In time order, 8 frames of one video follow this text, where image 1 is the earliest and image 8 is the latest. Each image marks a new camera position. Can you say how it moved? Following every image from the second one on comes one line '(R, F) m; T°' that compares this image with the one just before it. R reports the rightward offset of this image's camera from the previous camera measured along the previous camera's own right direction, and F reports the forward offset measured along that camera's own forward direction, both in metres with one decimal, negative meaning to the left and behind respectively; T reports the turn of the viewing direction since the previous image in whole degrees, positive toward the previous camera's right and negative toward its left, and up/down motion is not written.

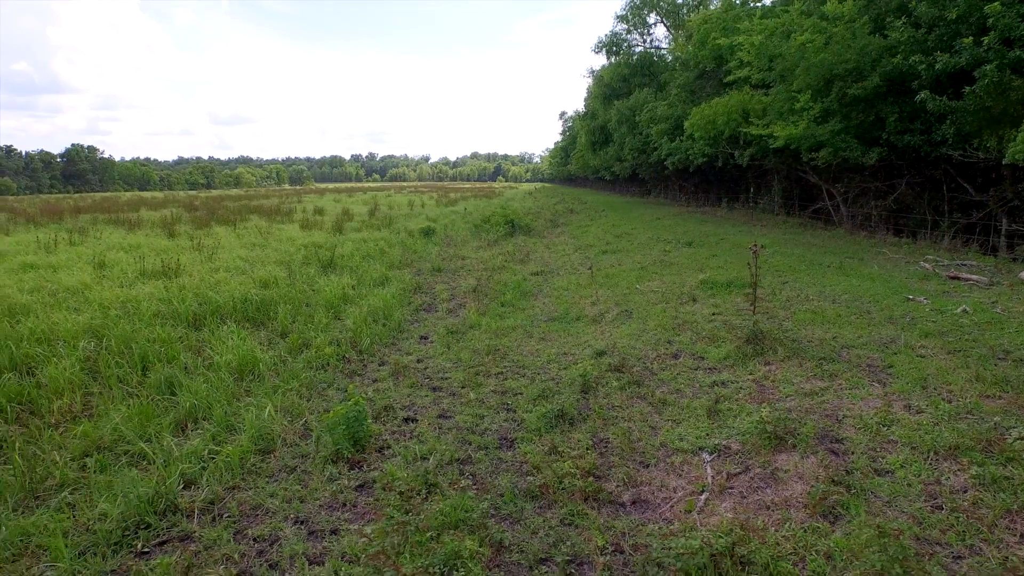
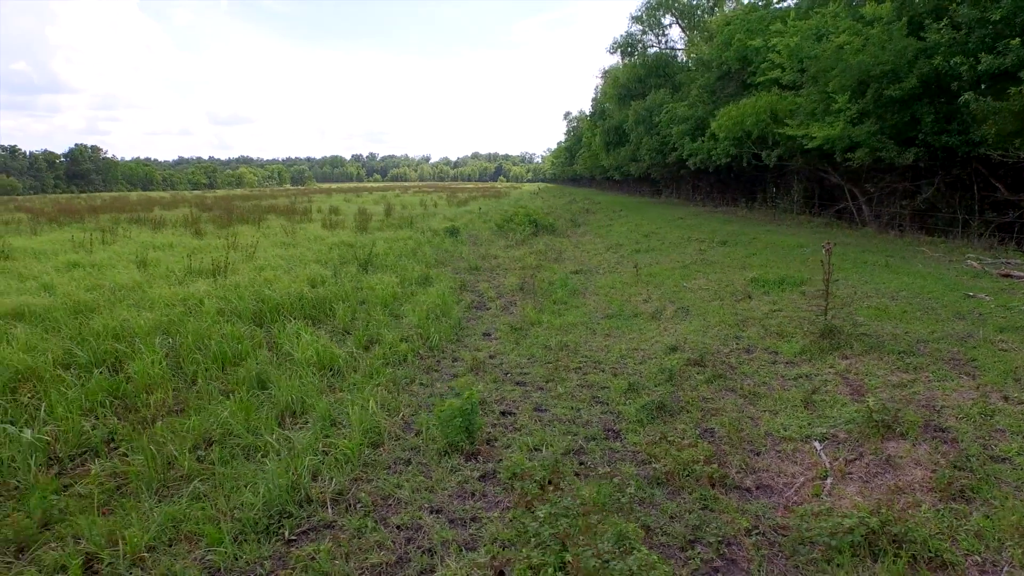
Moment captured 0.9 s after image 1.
(-0.5, -0.1) m; 0°
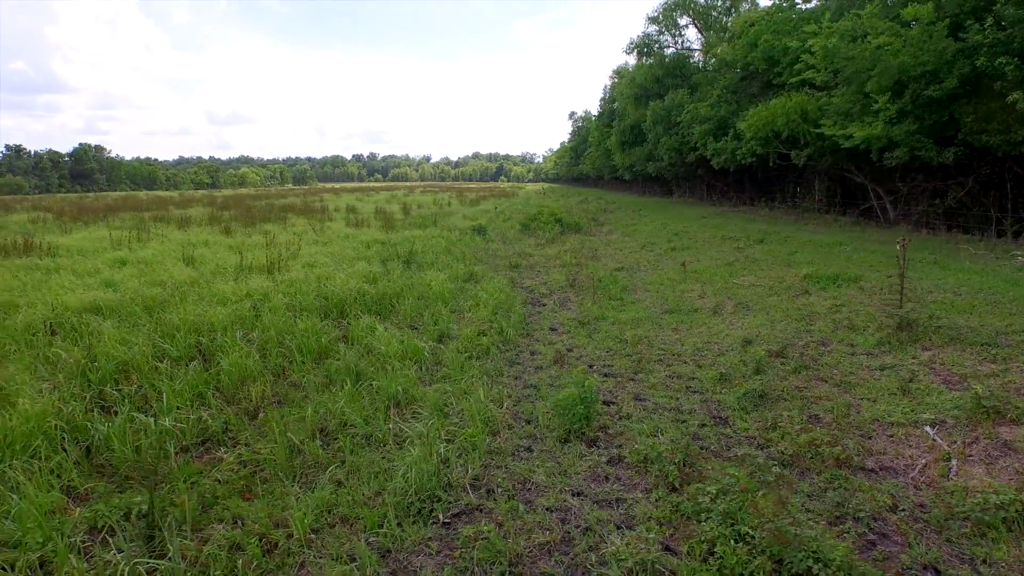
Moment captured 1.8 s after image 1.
(-0.6, -0.1) m; 0°
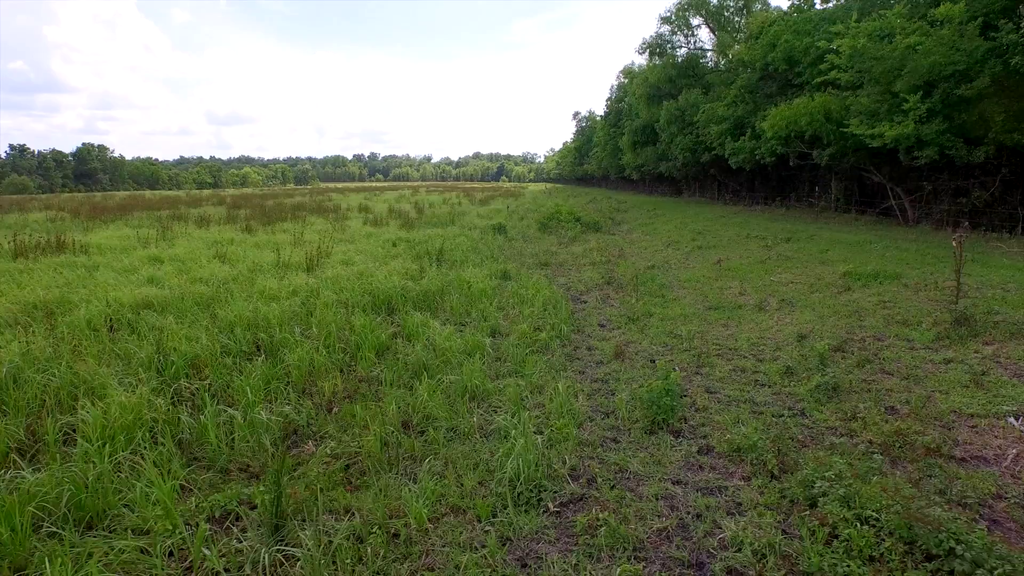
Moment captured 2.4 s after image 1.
(-0.4, 0.0) m; 0°
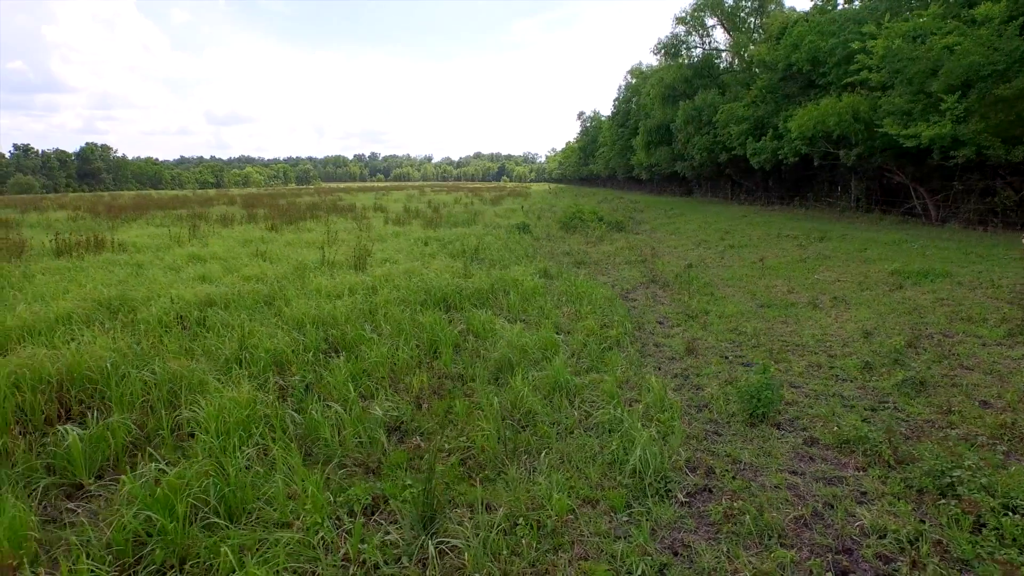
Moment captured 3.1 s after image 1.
(-0.5, 0.0) m; 0°
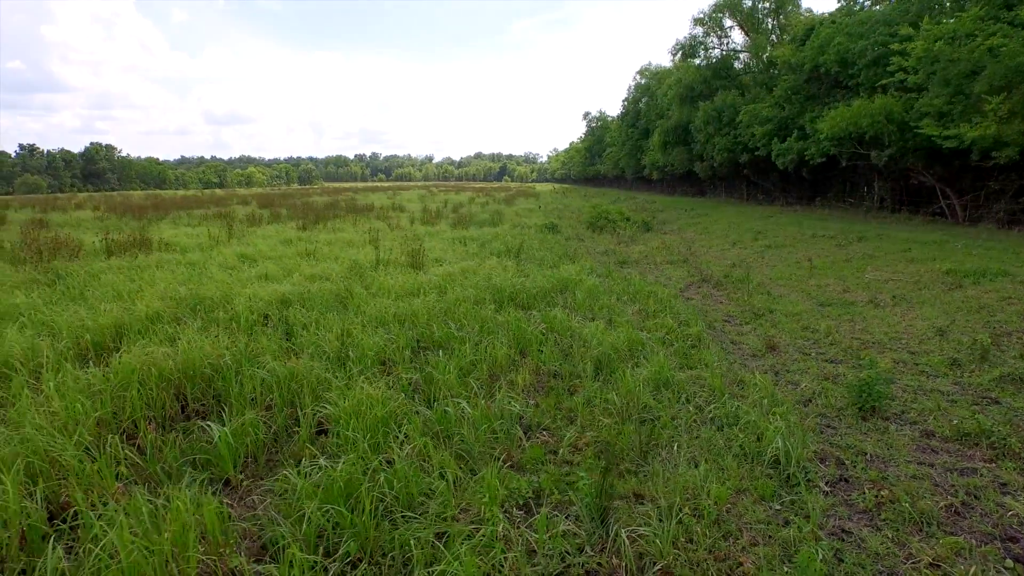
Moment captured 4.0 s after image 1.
(-0.7, -0.1) m; 0°
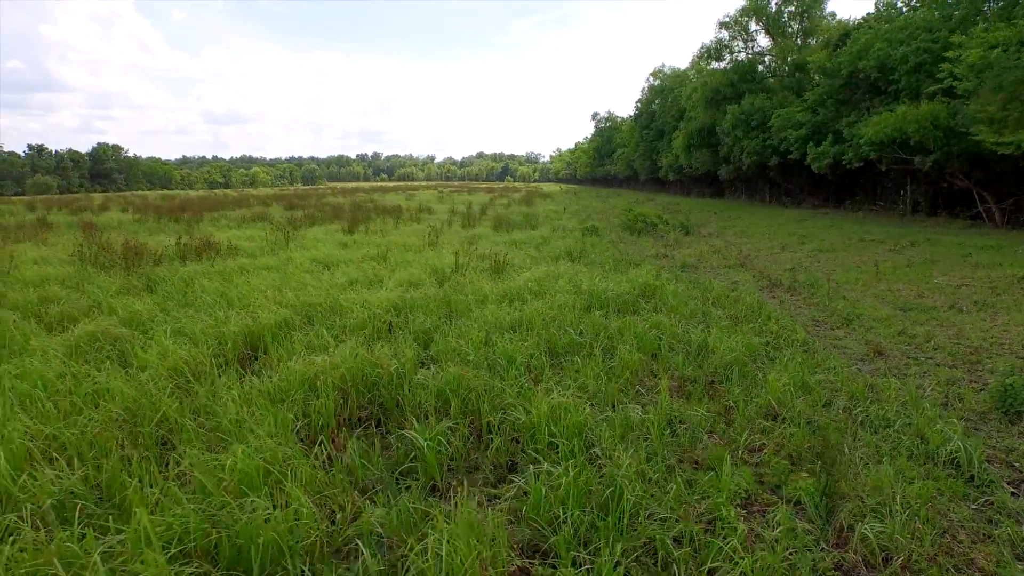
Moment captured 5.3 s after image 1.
(-1.0, -0.1) m; 0°
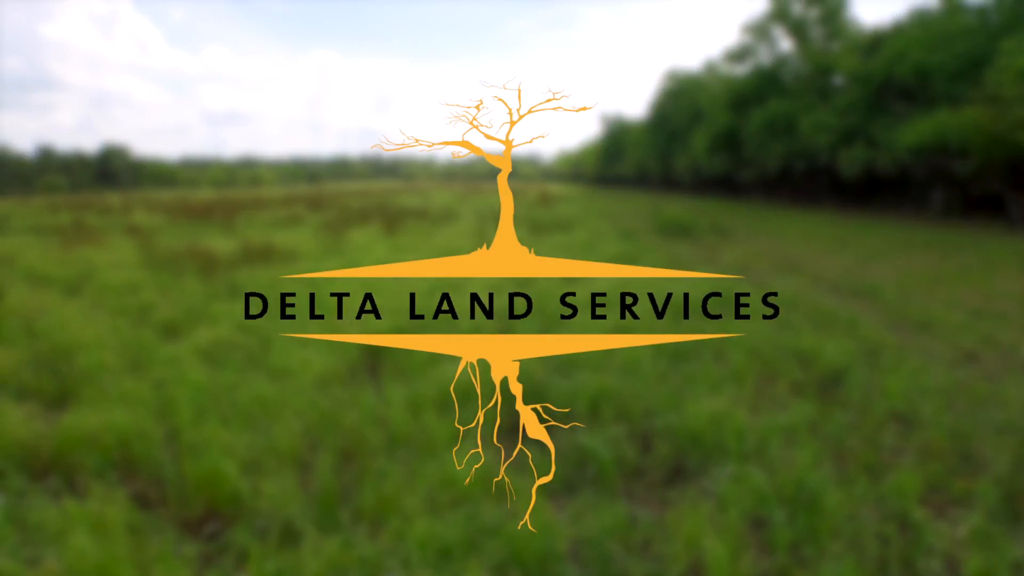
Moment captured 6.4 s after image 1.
(-0.9, -0.1) m; 0°
